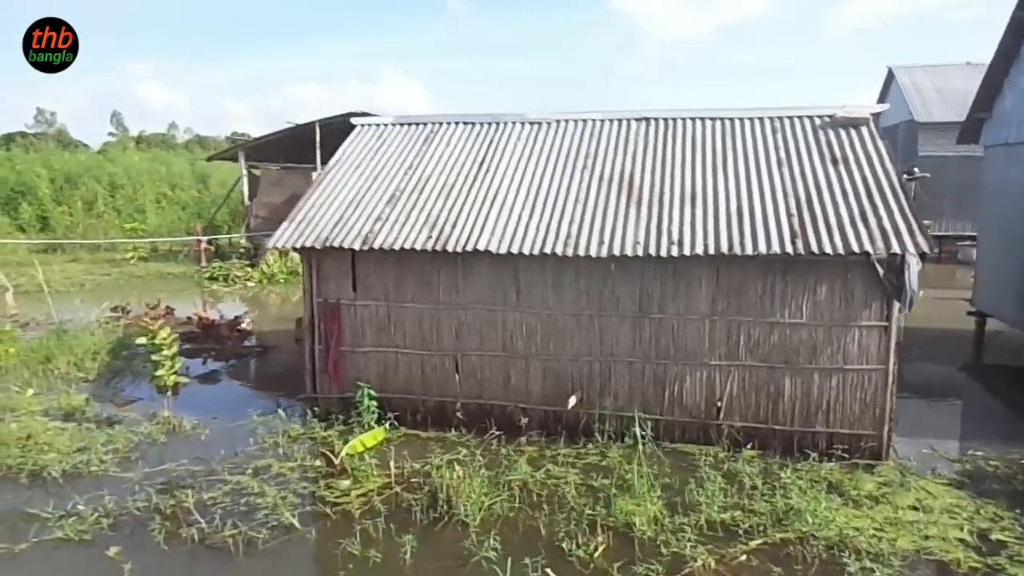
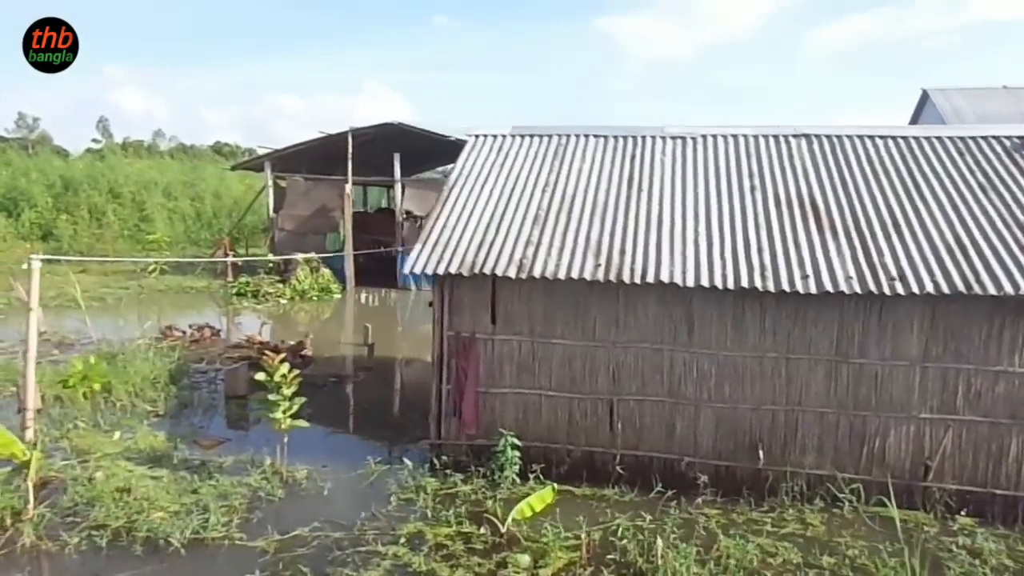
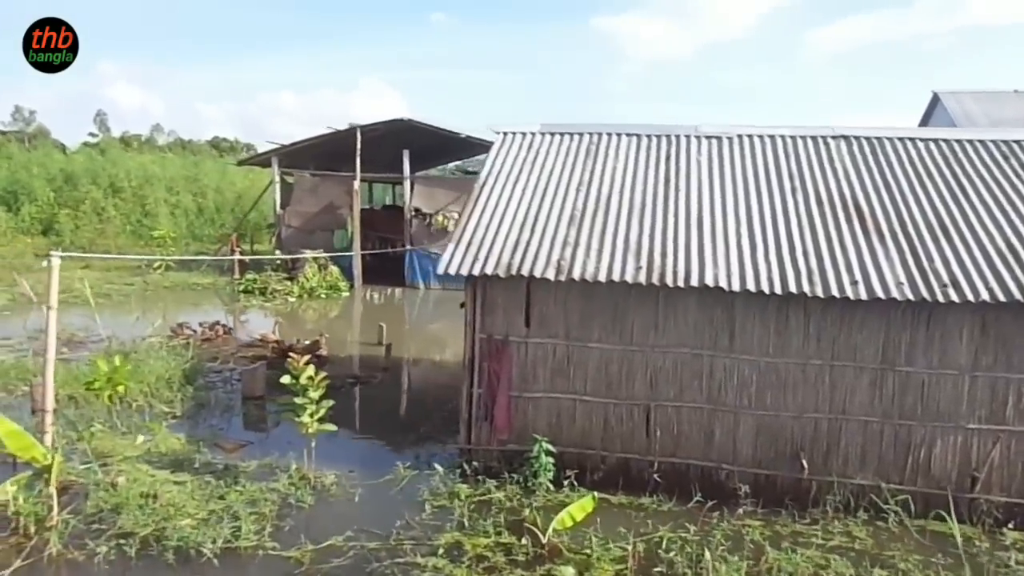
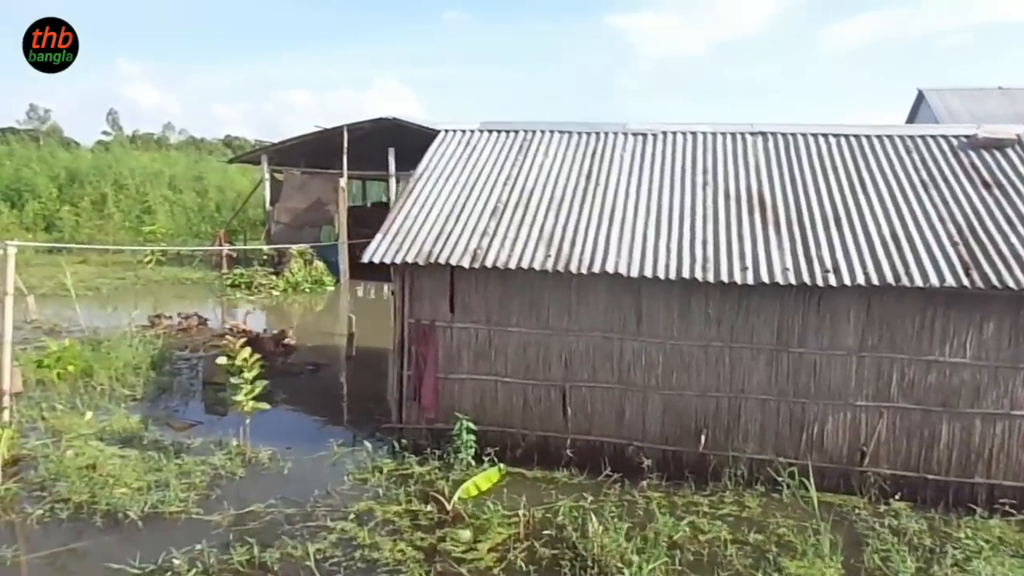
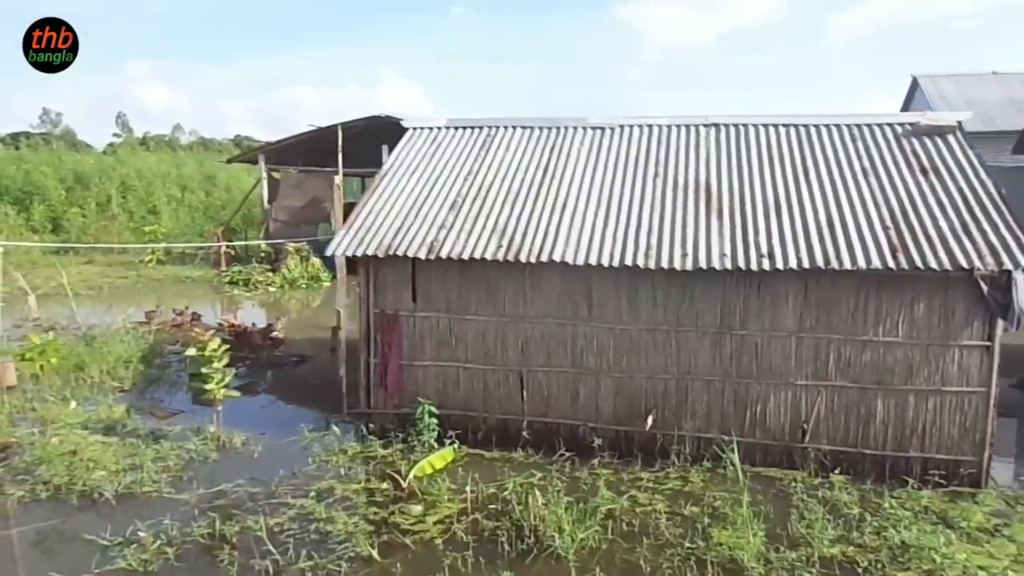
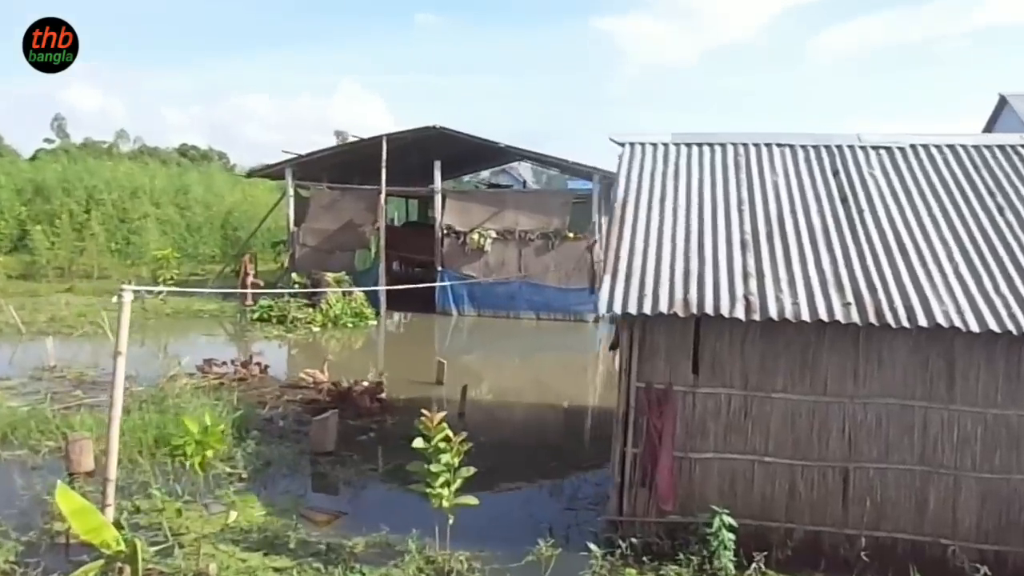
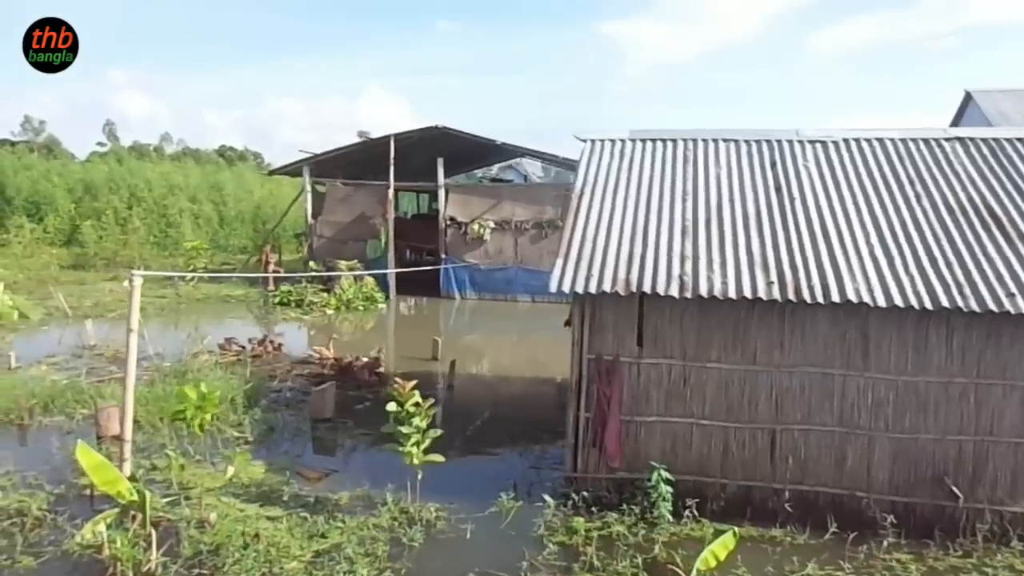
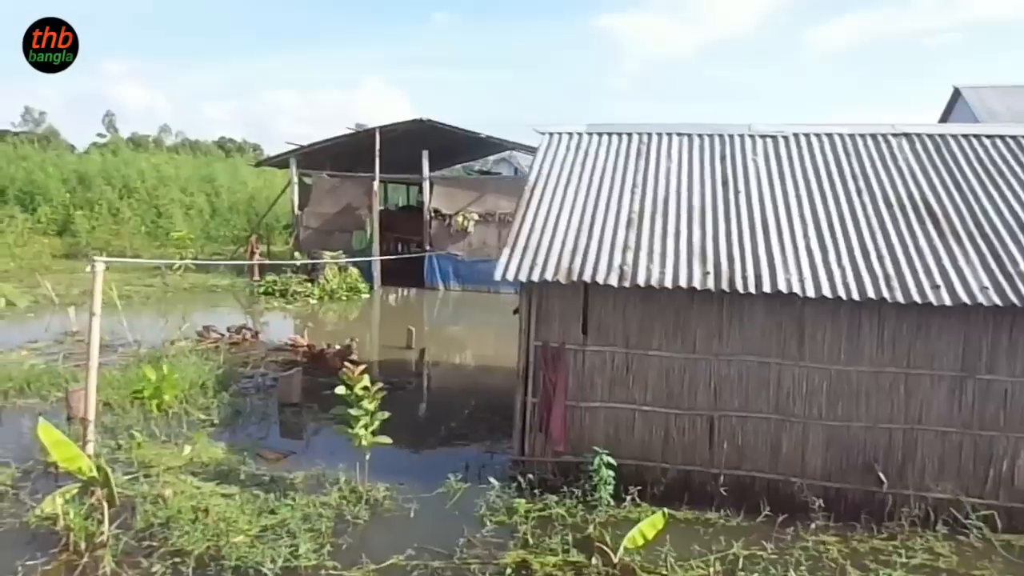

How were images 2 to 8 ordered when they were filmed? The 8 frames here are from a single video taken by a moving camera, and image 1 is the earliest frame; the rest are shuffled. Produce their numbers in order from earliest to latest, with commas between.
5, 4, 2, 3, 8, 7, 6
